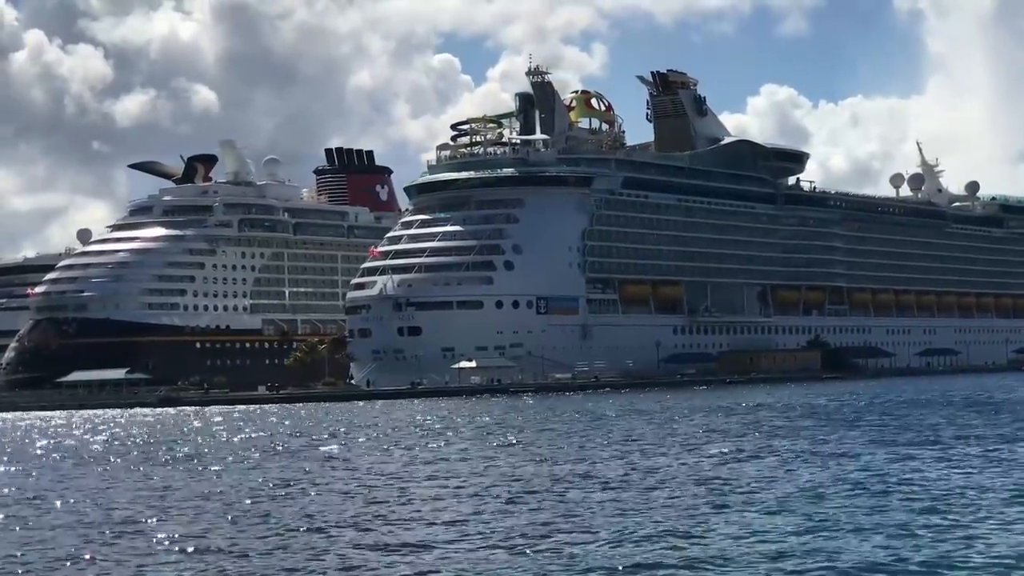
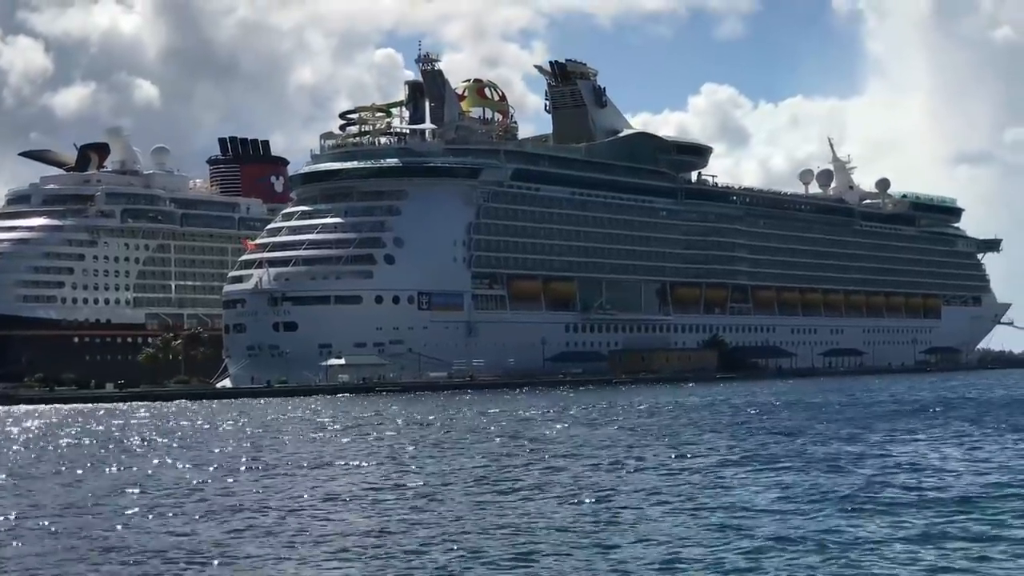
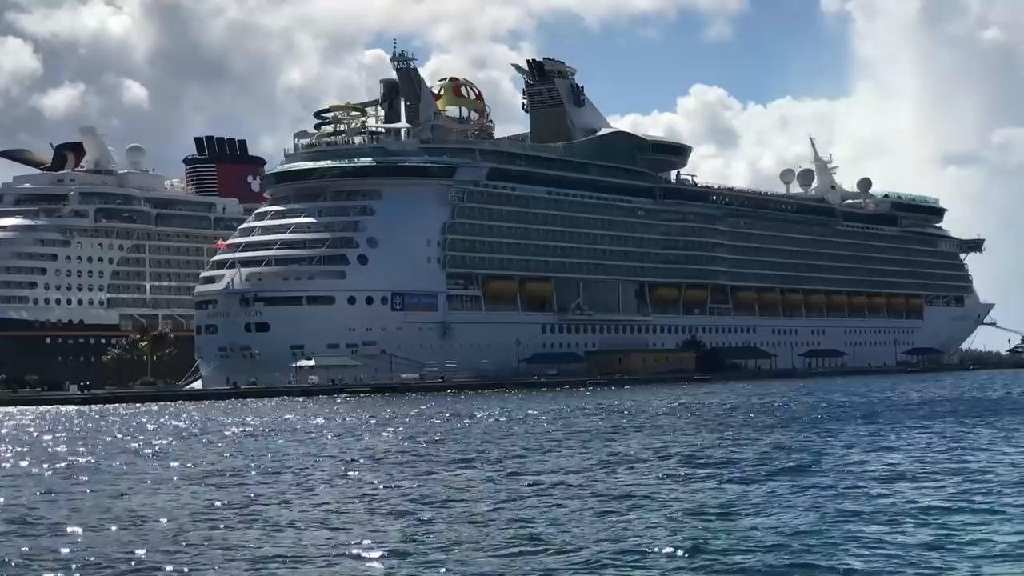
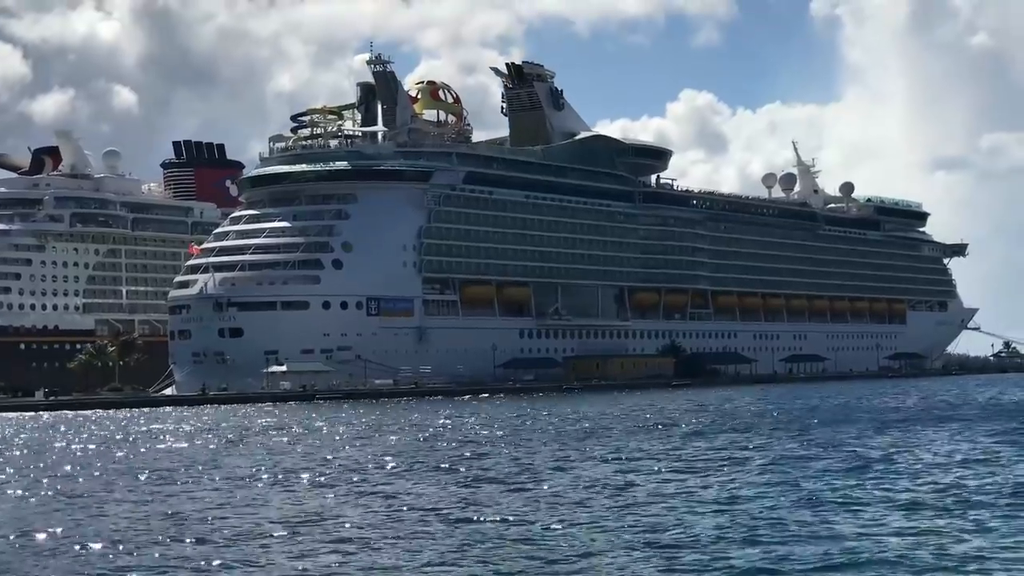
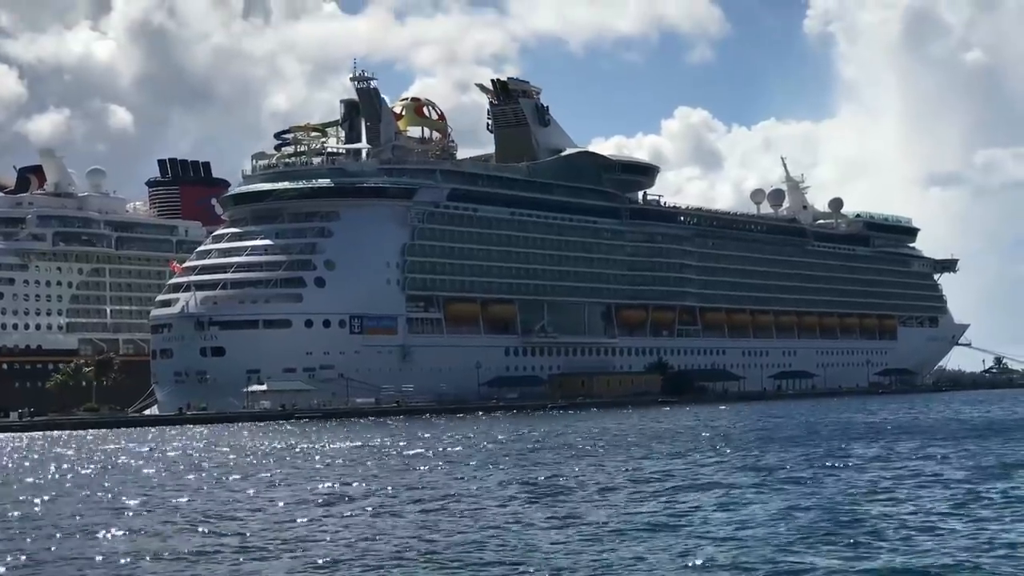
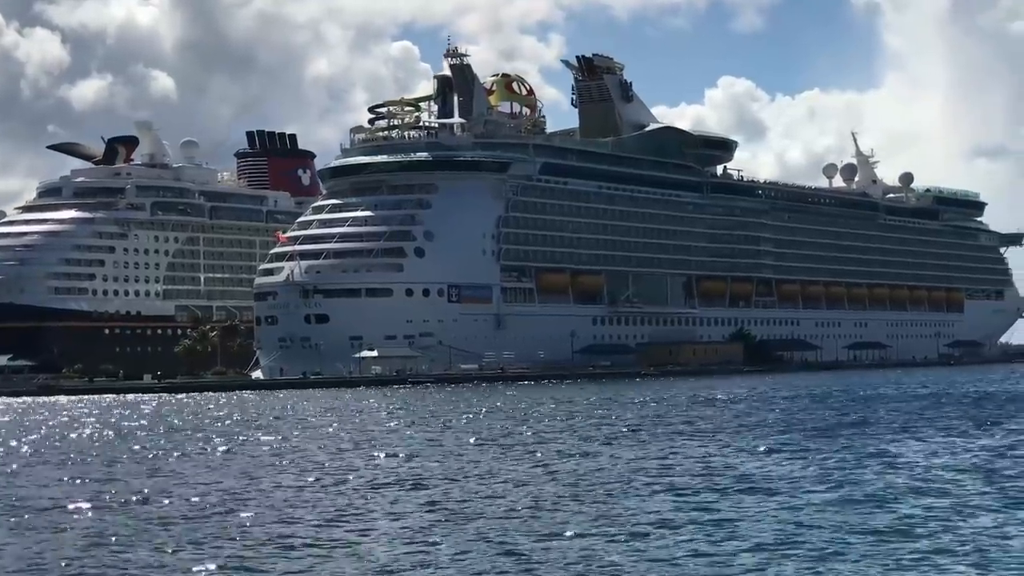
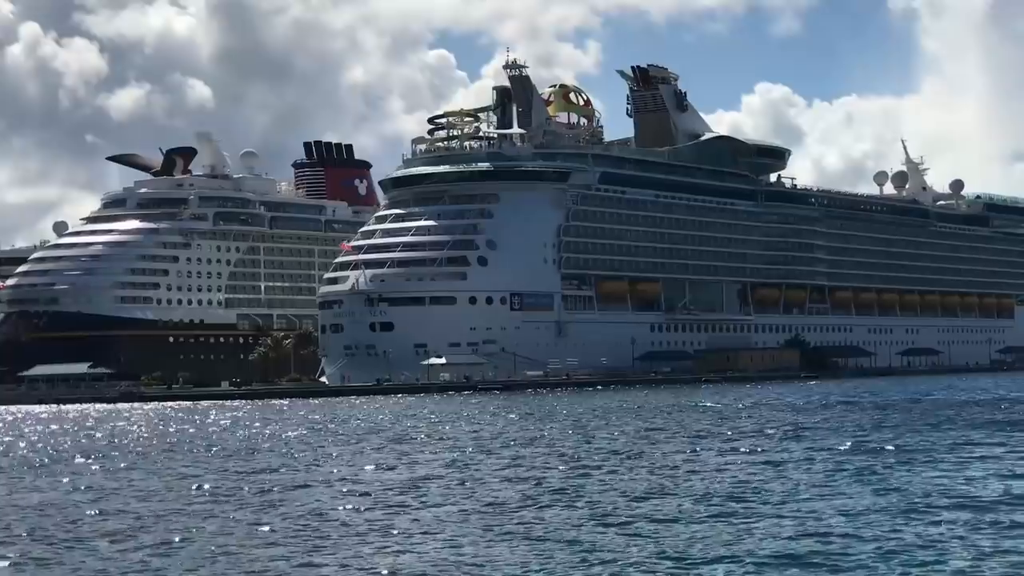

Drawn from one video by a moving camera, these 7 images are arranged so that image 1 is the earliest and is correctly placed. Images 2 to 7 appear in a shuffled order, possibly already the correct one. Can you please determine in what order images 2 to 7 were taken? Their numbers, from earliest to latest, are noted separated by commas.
7, 6, 2, 3, 4, 5
